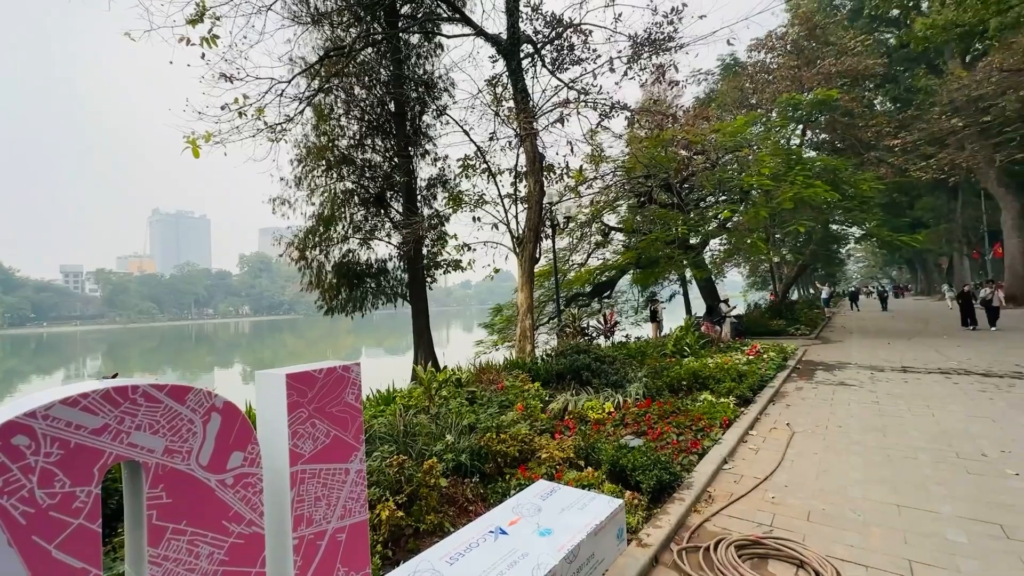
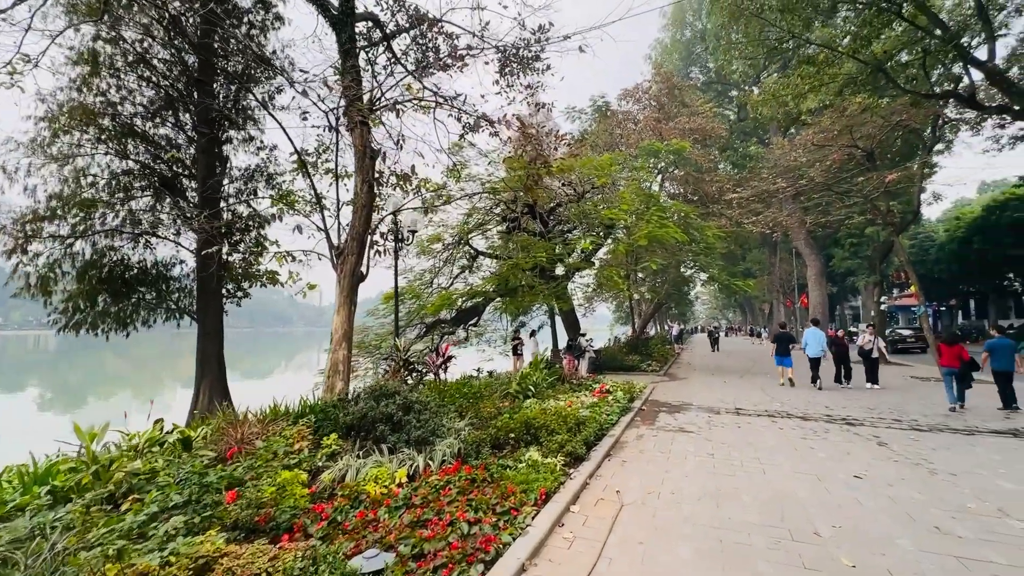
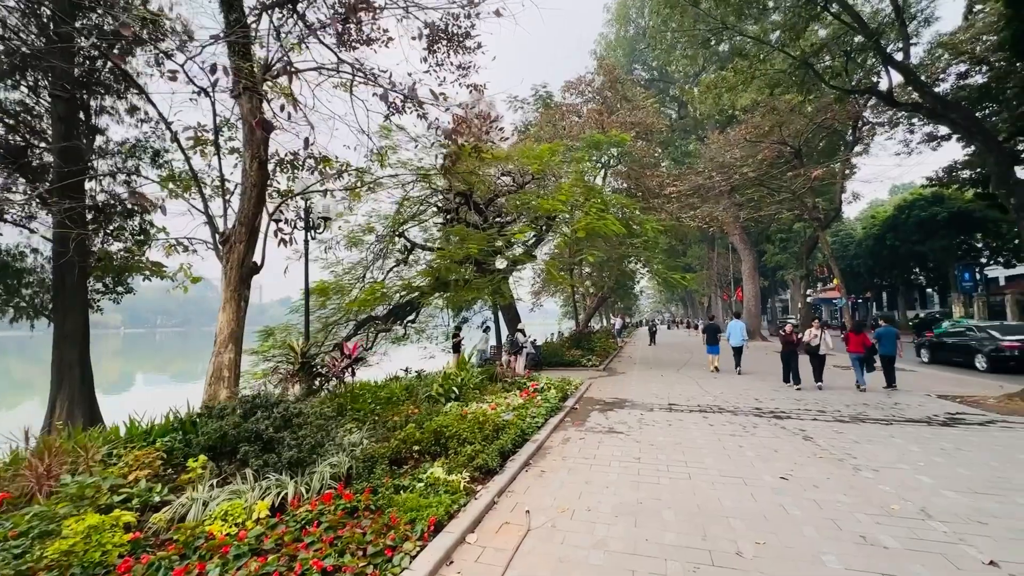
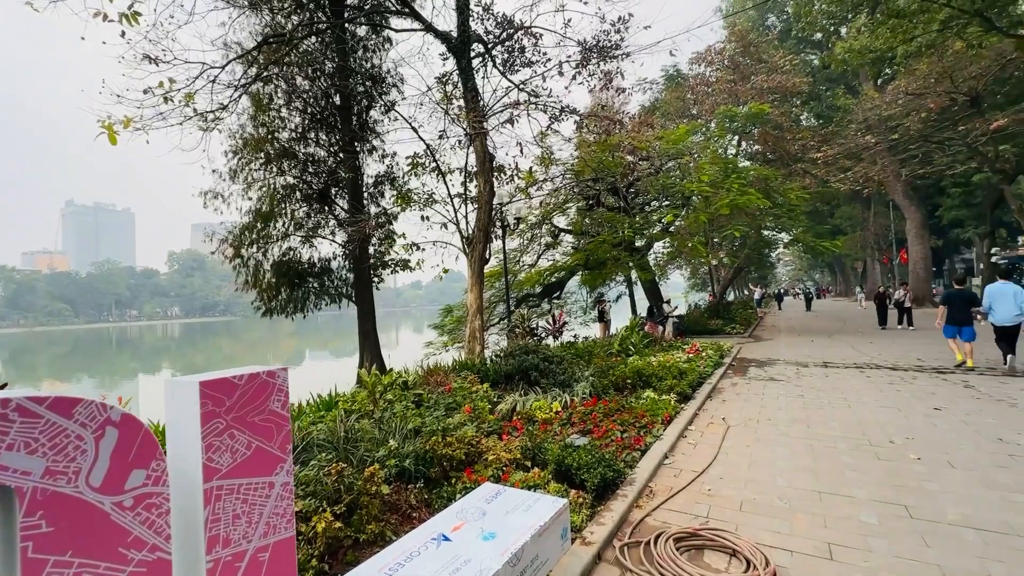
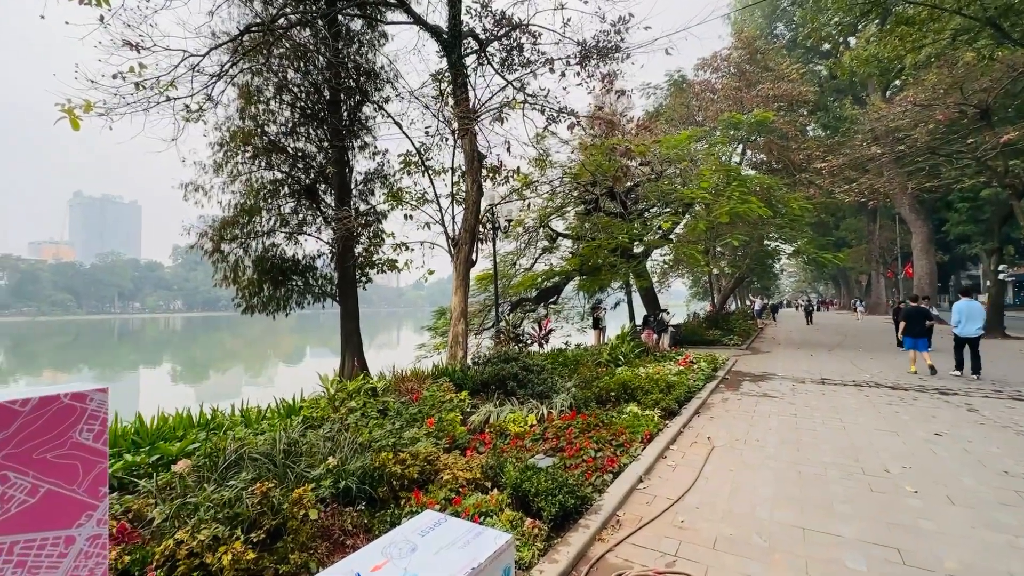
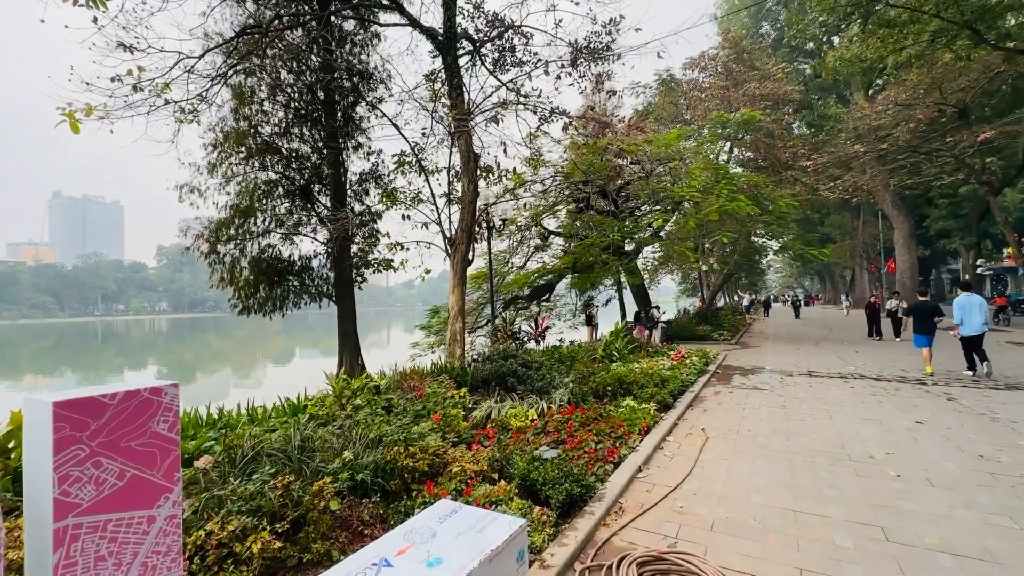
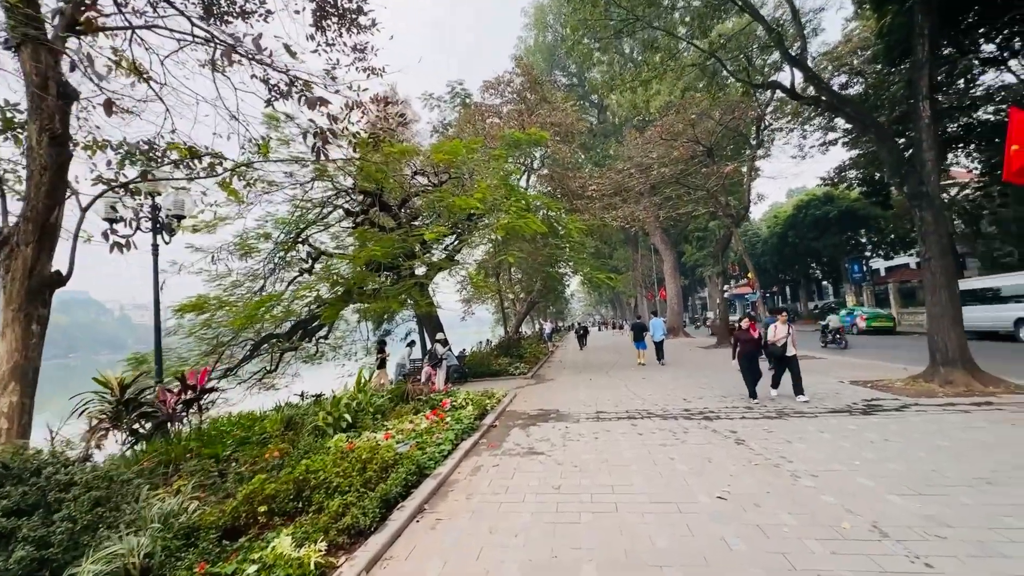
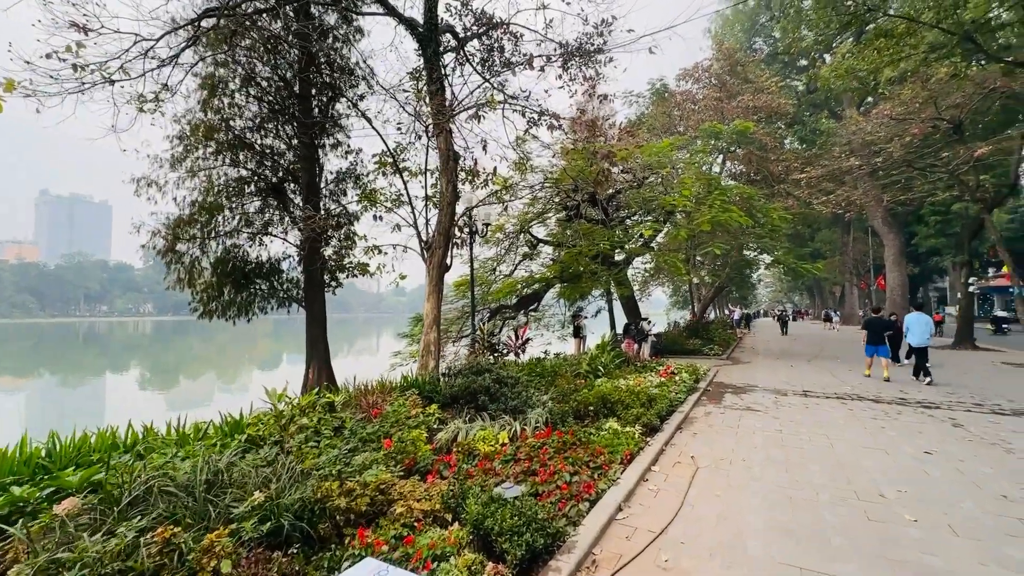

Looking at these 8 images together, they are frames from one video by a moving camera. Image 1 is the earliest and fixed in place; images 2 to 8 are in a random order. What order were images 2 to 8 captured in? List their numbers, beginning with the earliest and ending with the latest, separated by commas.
4, 6, 5, 8, 2, 3, 7
